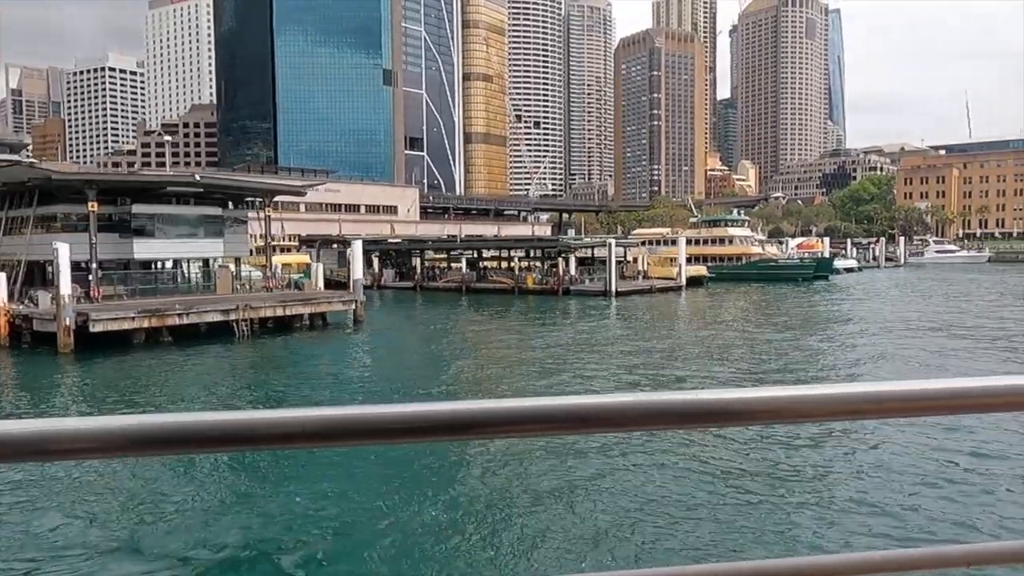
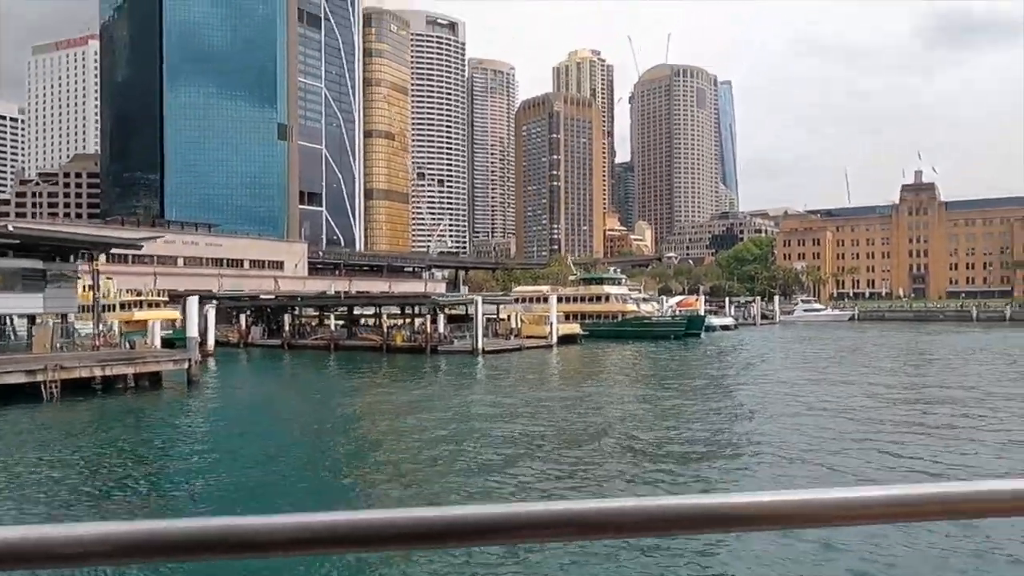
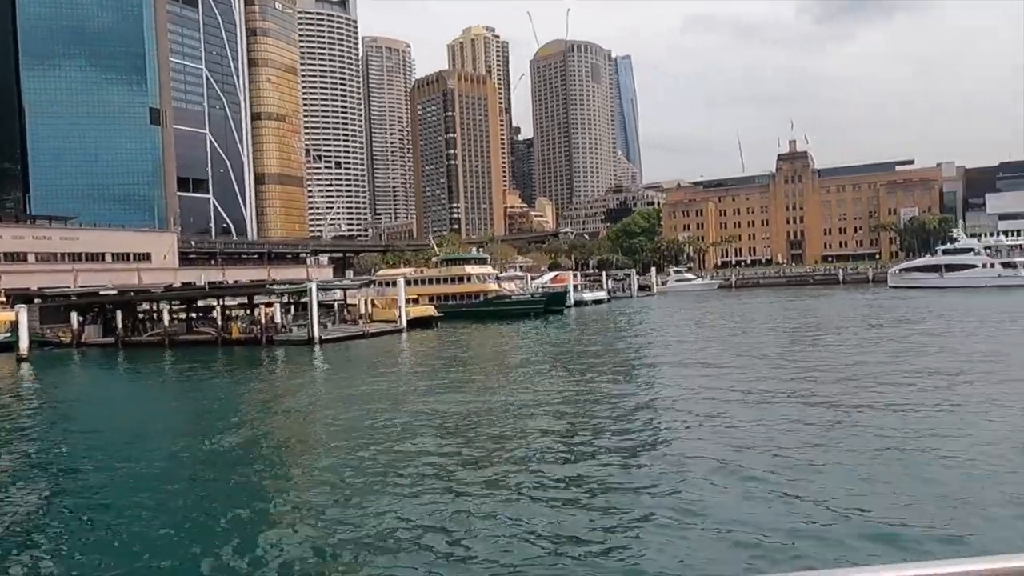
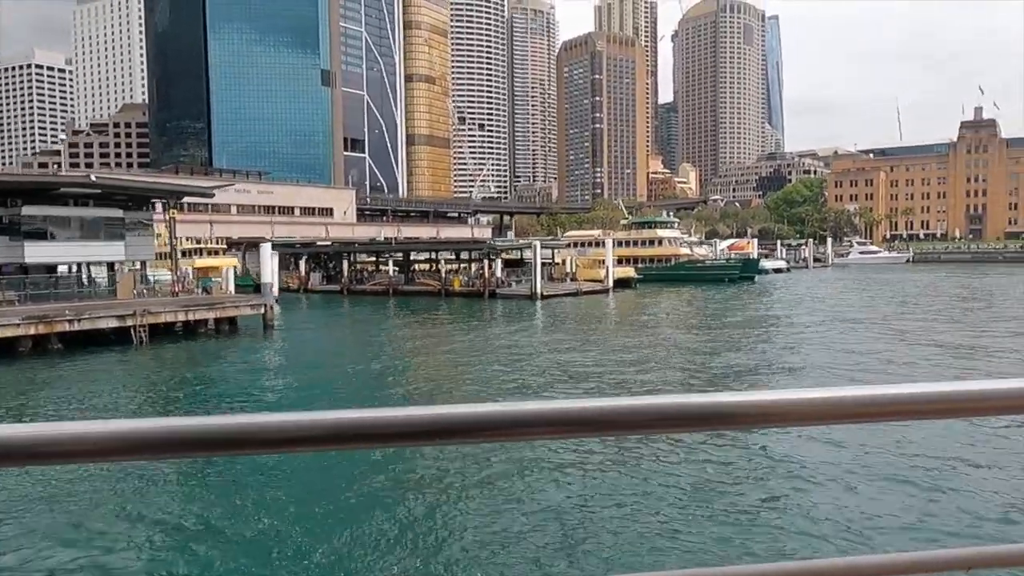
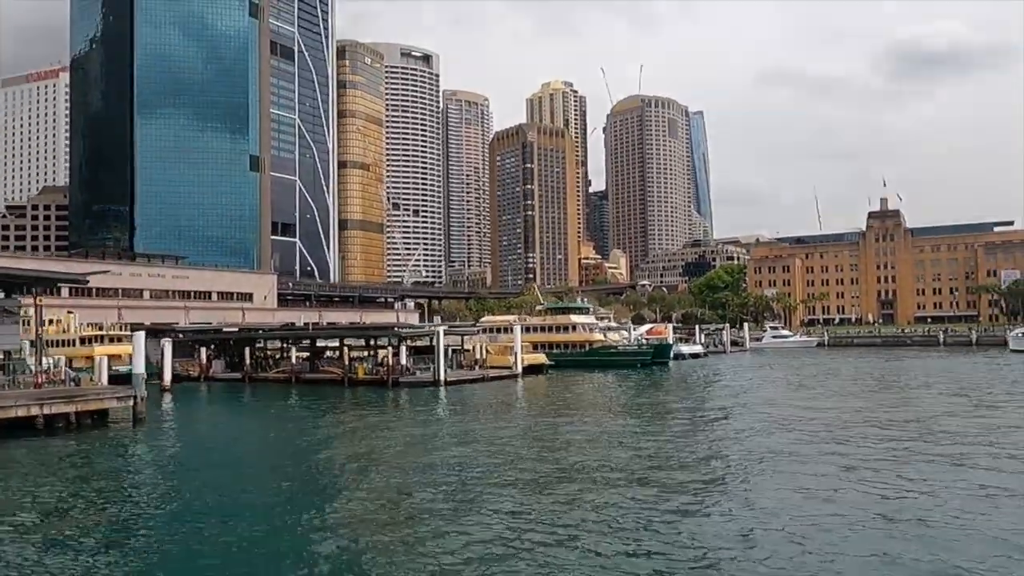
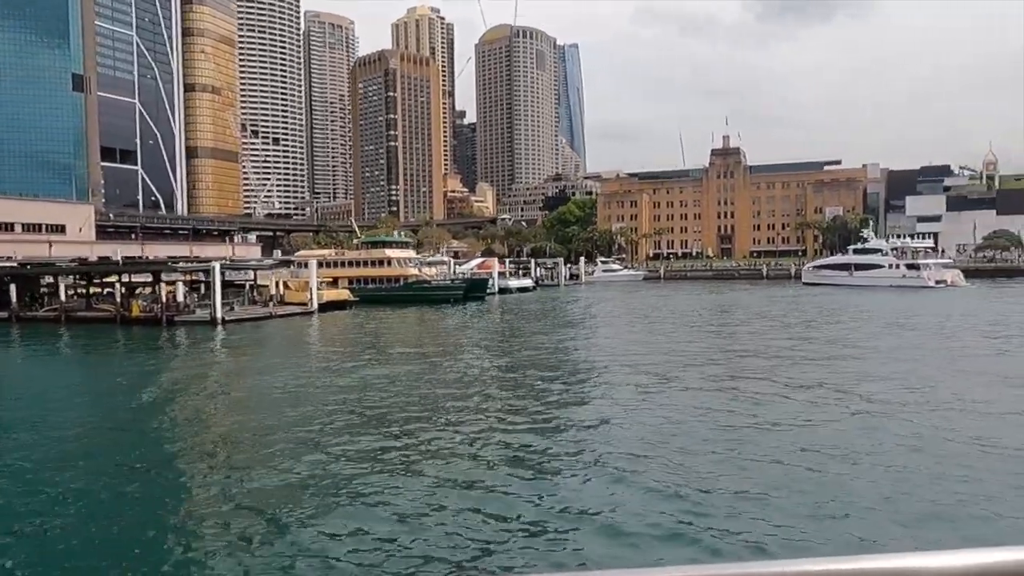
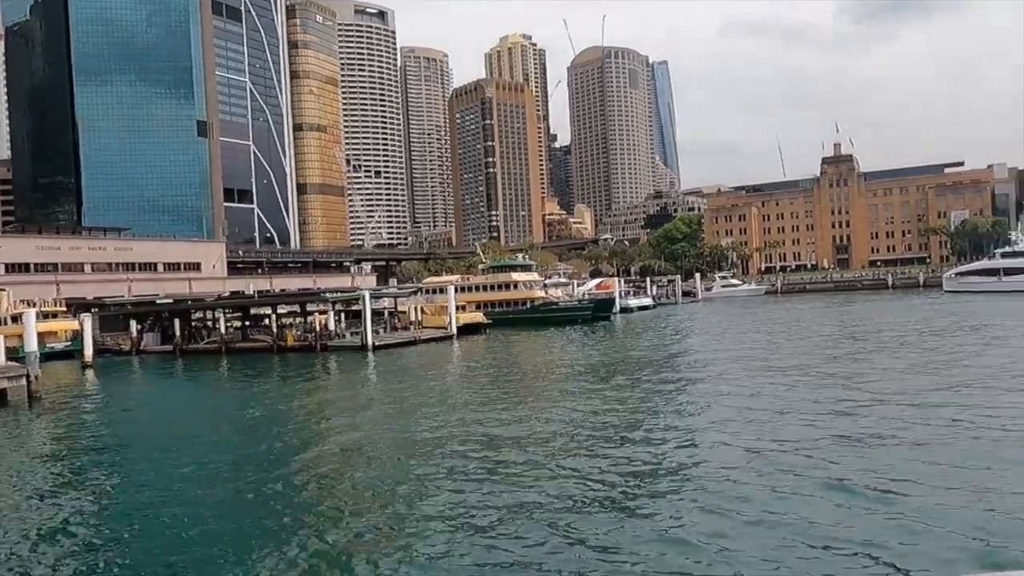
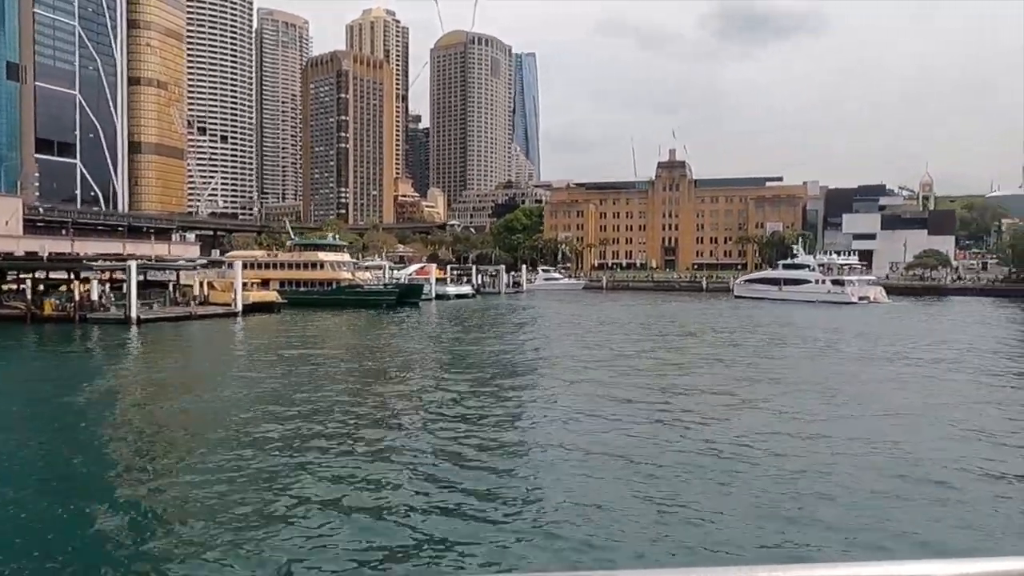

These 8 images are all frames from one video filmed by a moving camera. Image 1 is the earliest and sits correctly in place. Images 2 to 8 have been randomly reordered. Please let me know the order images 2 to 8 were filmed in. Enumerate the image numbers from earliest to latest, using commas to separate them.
4, 2, 5, 7, 3, 6, 8
